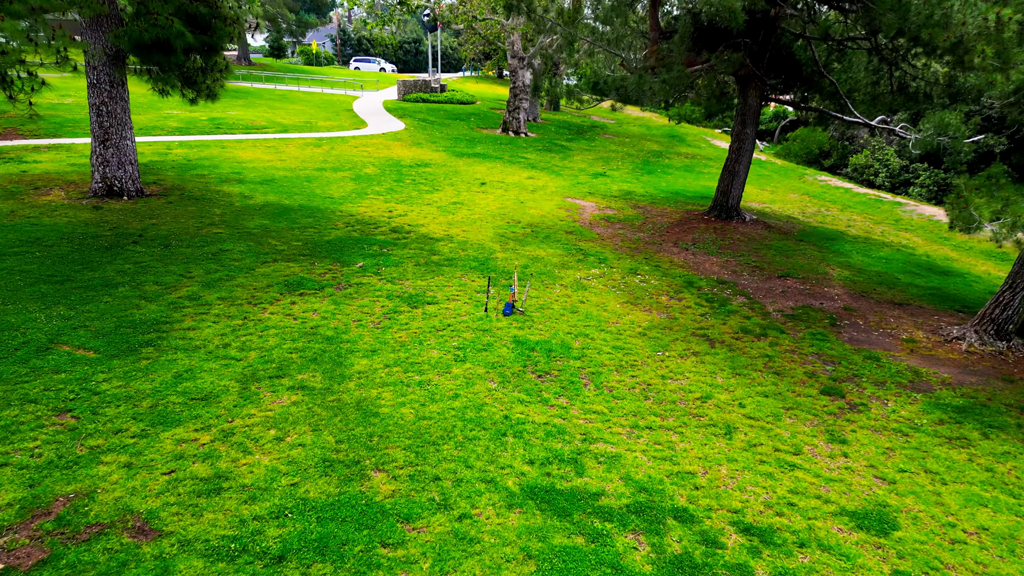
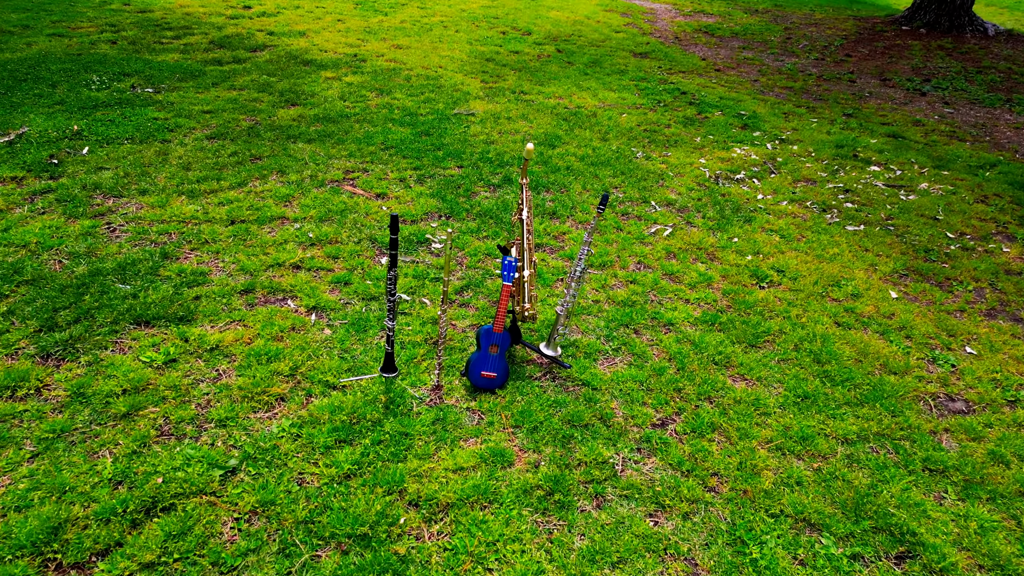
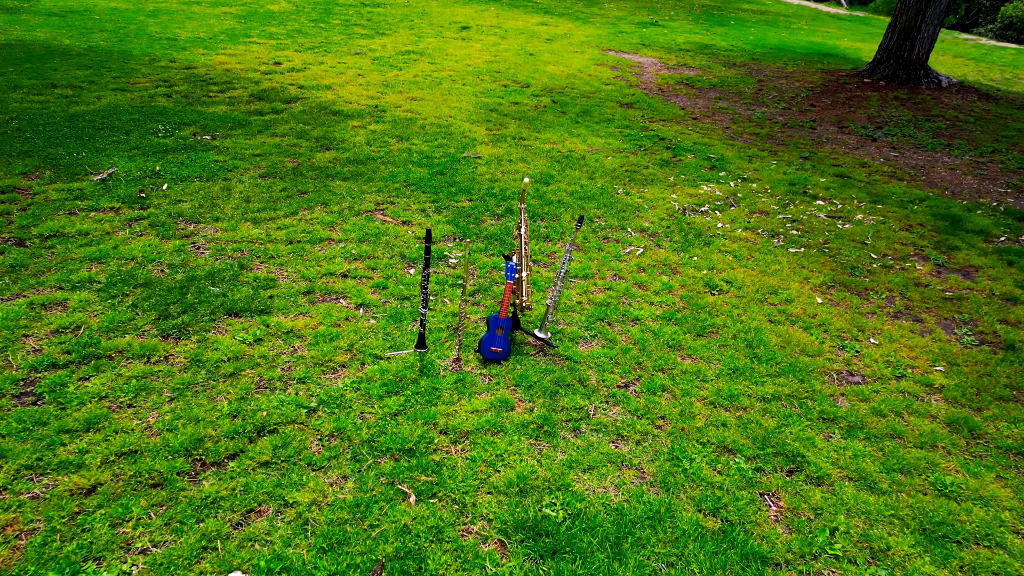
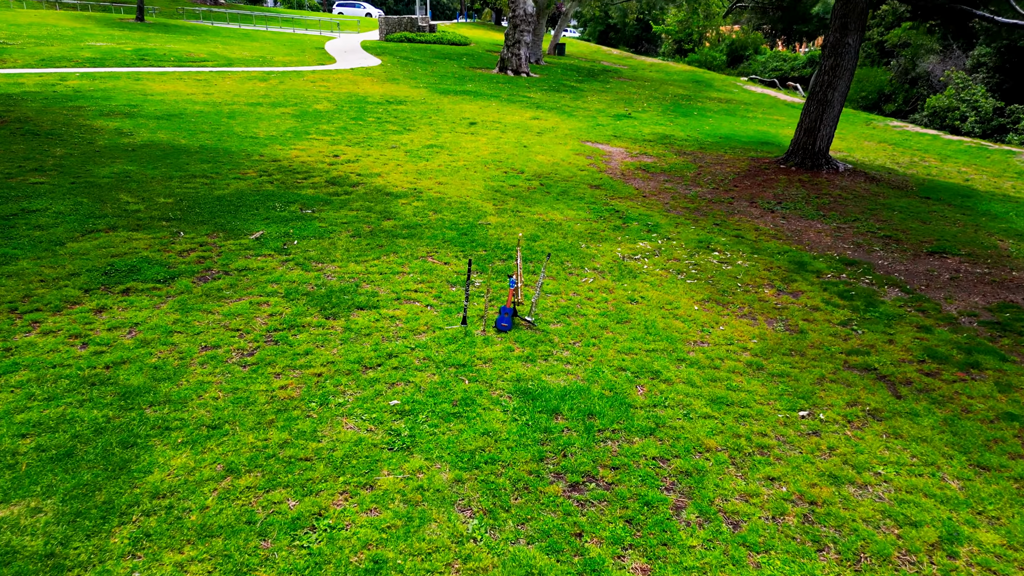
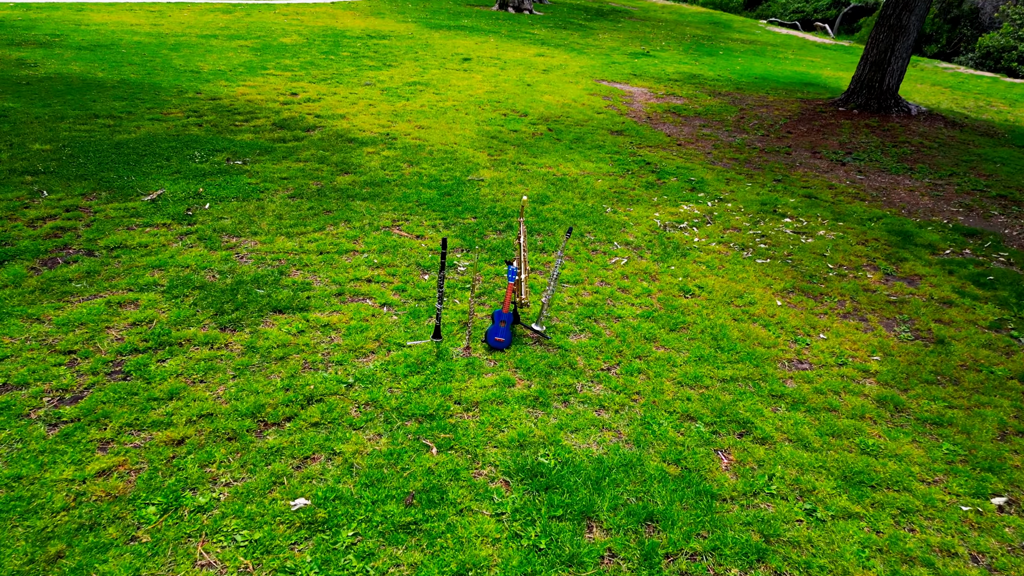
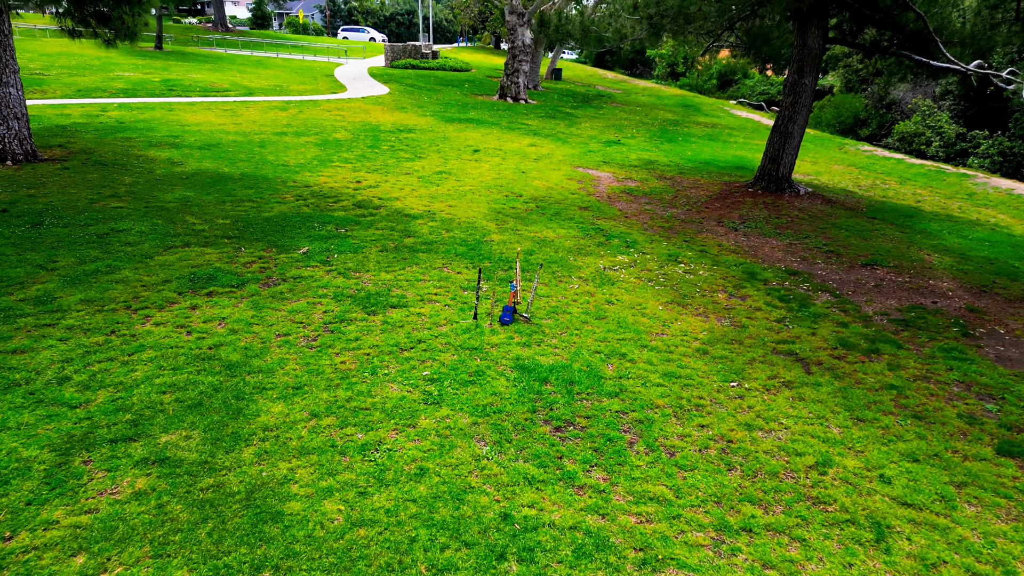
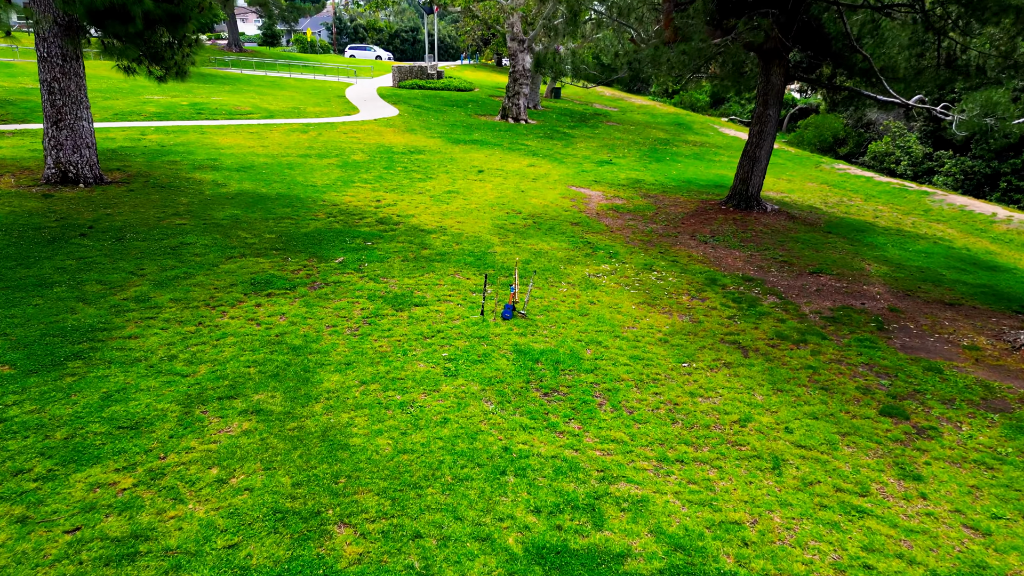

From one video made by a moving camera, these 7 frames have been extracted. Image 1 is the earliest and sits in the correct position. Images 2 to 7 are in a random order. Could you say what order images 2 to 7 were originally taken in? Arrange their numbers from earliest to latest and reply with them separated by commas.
7, 6, 4, 5, 3, 2
